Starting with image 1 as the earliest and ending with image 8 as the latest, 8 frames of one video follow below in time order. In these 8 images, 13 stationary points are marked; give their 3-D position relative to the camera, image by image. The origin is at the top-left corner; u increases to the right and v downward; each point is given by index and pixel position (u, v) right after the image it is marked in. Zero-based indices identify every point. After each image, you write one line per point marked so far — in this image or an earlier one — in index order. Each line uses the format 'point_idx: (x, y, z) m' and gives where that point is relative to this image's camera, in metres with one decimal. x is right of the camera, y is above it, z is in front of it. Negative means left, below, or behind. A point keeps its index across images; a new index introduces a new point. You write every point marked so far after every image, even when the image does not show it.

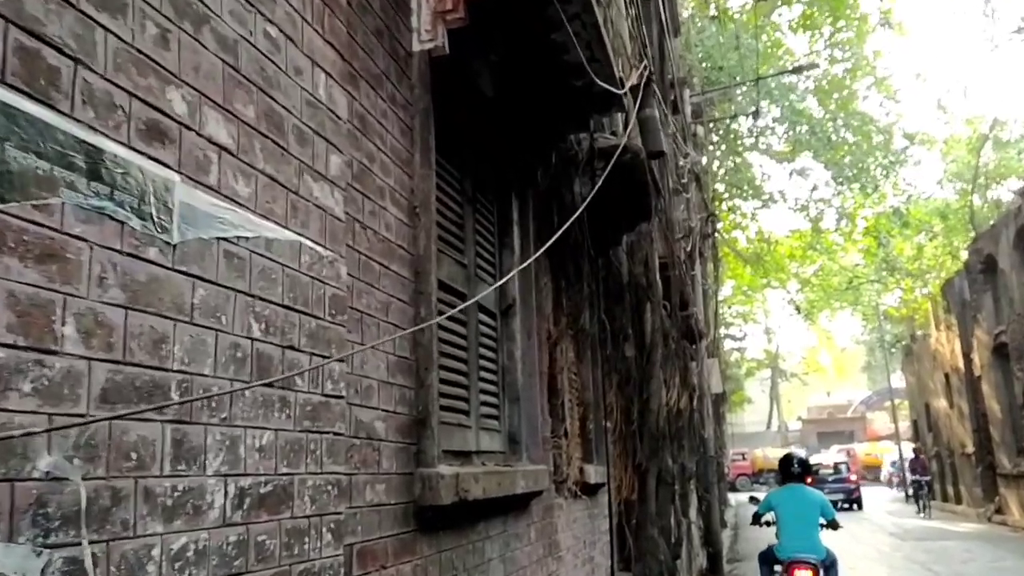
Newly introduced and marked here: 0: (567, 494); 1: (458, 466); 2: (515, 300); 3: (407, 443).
0: (+0.4, -1.4, +6.3) m
1: (-0.2, -0.8, +4.0) m
2: (0.0, -0.1, +5.3) m
3: (-0.4, -0.6, +3.4) m
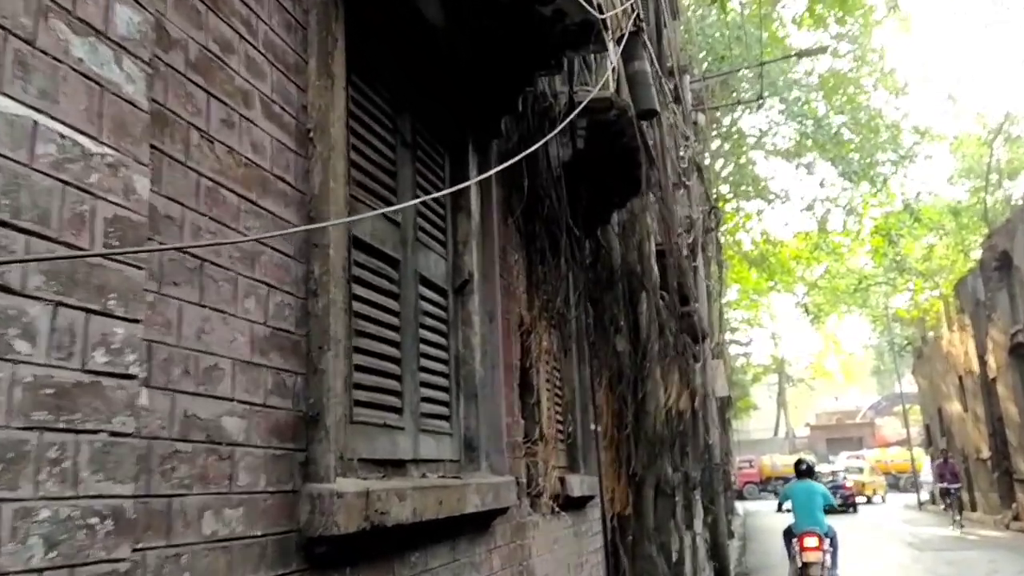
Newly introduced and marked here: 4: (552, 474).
0: (+0.2, -1.3, +5.3) m
1: (-0.4, -0.6, +3.0) m
2: (-0.2, +0.1, +4.4) m
3: (-0.6, -0.4, +2.5) m
4: (+0.2, -1.1, +5.5) m
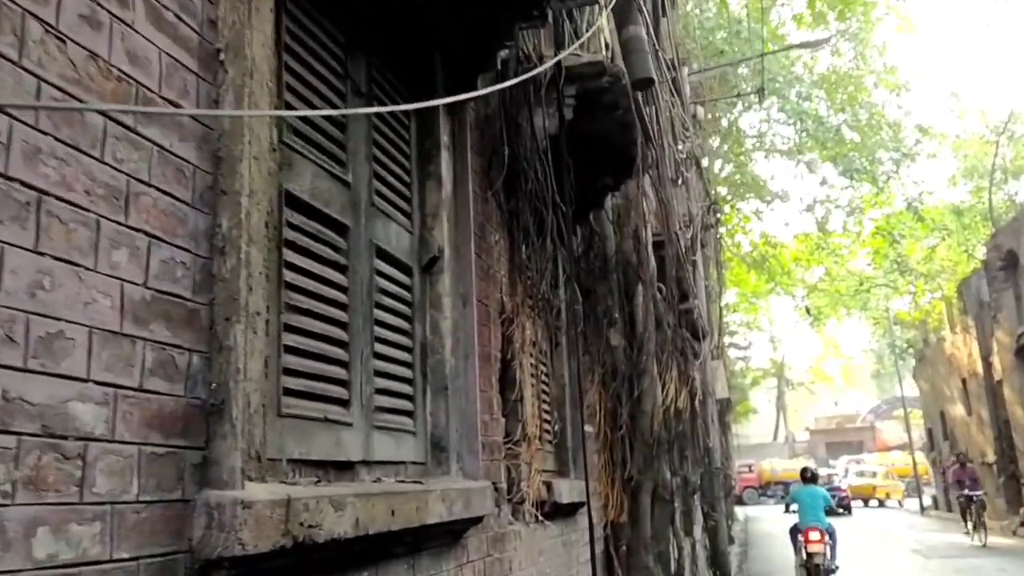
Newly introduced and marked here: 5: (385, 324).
0: (+0.1, -1.2, +4.7) m
1: (-0.5, -0.5, +2.5) m
2: (-0.3, +0.1, +3.8) m
3: (-0.7, -0.3, +1.9) m
4: (+0.1, -1.0, +4.9) m
5: (-0.5, -0.1, +3.3) m
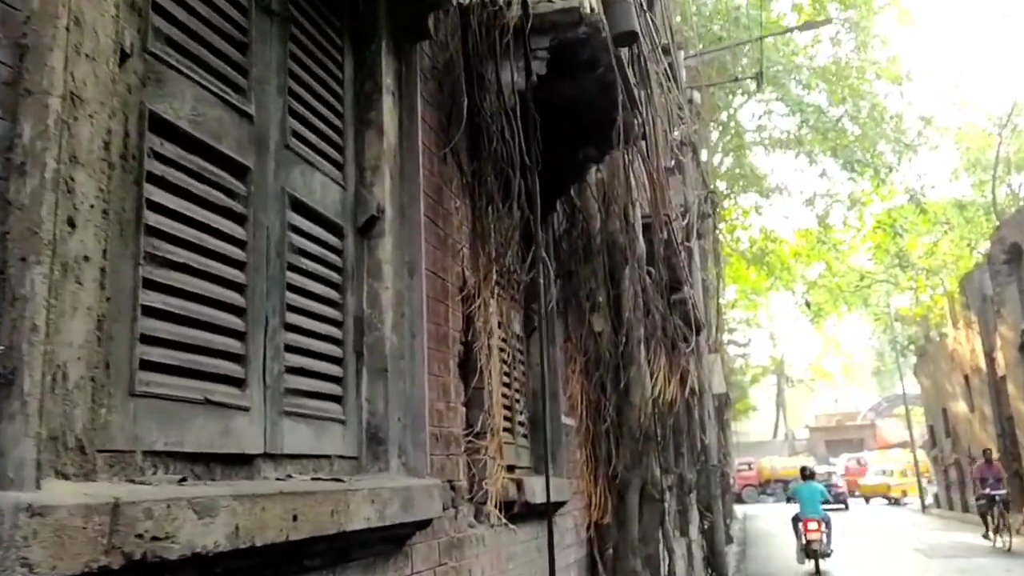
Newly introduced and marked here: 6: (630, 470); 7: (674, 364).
0: (-0.1, -1.1, +4.2) m
1: (-0.7, -0.4, +2.0) m
2: (-0.5, +0.3, +3.3) m
3: (-0.9, -0.2, +1.4) m
4: (0.0, -0.9, +4.4) m
5: (-0.6, 0.0, +2.8) m
6: (+0.9, -1.4, +7.0) m
7: (+1.4, -0.6, +7.8) m
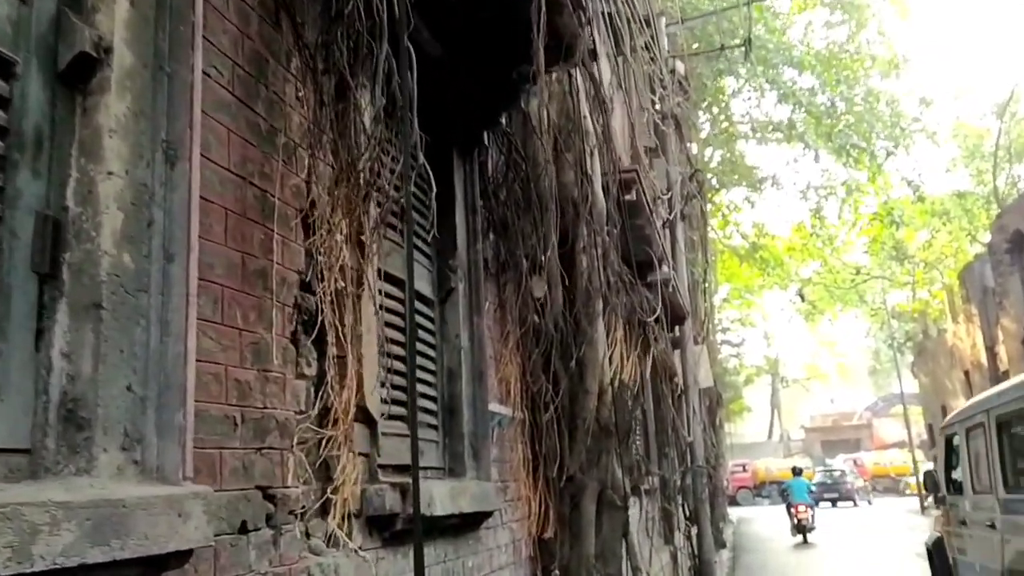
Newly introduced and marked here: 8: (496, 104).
0: (-0.5, -0.8, +2.9) m
1: (-1.1, -0.2, +0.7) m
2: (-0.9, +0.5, +2.0) m
3: (-1.3, 0.0, +0.1) m
4: (-0.5, -0.6, +3.1) m
5: (-1.0, +0.2, +1.5) m
6: (+0.4, -1.1, +5.7) m
7: (+0.9, -0.4, +6.5) m
8: (-0.1, +1.0, +4.6) m
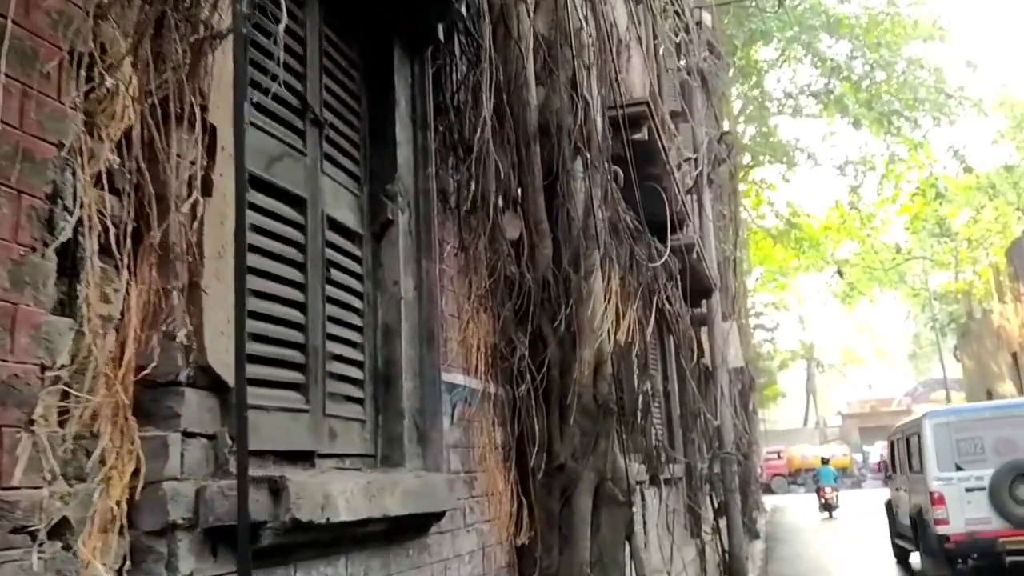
0: (-0.7, -0.6, +1.9) m
1: (-1.4, 0.0, -0.3) m
2: (-1.1, +0.7, +1.0) m
3: (-1.6, +0.2, -0.9) m
4: (-0.7, -0.4, +2.1) m
5: (-1.3, +0.4, +0.5) m
6: (+0.3, -0.9, +4.7) m
7: (+0.8, -0.1, +5.4) m
8: (-0.3, +1.2, +3.5) m
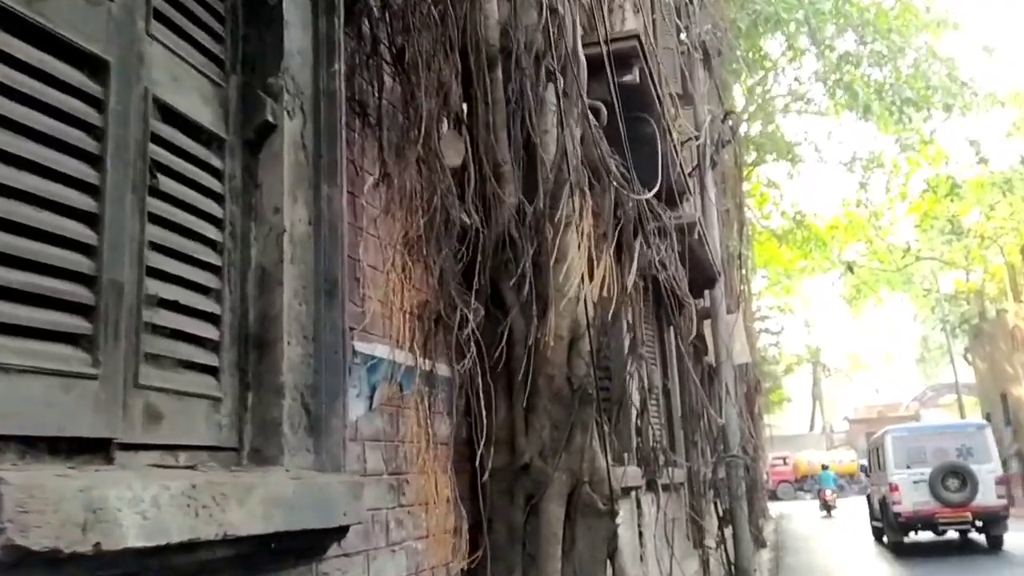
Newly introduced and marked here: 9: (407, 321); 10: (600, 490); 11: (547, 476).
0: (-0.9, -0.4, +0.9) m
1: (-1.6, +0.2, -1.3) m
2: (-1.3, +0.9, 0.0) m
3: (-1.8, +0.4, -1.9) m
4: (-0.9, -0.2, +1.1) m
5: (-1.5, +0.7, -0.5) m
6: (+0.1, -0.7, +3.7) m
7: (+0.6, +0.1, +4.5) m
8: (-0.5, +1.4, +2.6) m
9: (-0.4, -0.1, +3.1) m
10: (+0.4, -0.8, +3.8) m
11: (+0.1, -0.8, +3.7) m
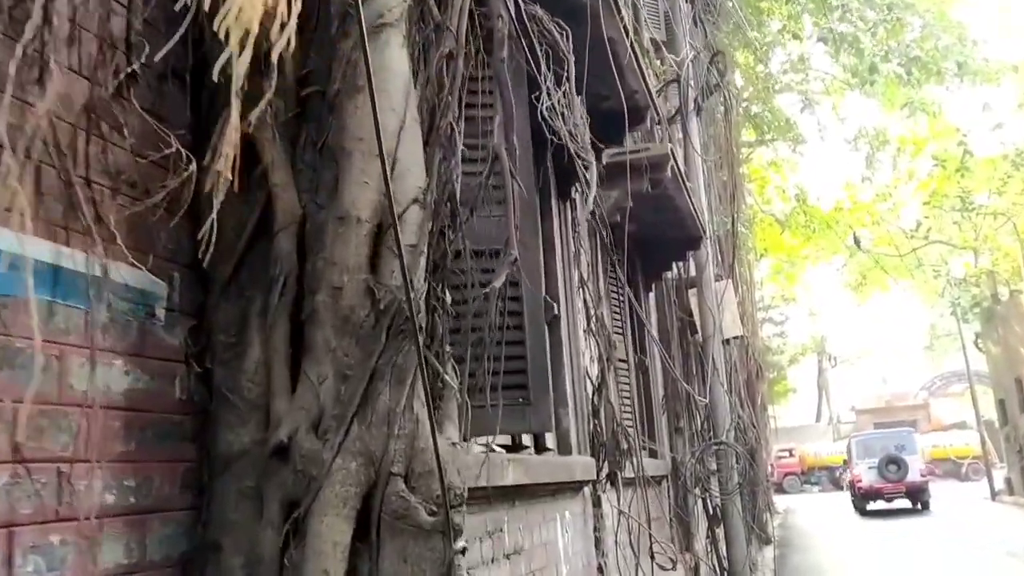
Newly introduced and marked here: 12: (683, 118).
0: (-1.5, 0.0, -0.8) m
1: (-2.2, +0.6, -3.0) m
2: (-2.0, +1.3, -1.7) m
3: (-2.4, +0.8, -3.5) m
4: (-1.5, +0.1, -0.6) m
5: (-2.1, +1.0, -2.2) m
6: (-0.4, -0.3, +2.0) m
7: (+0.1, +0.4, +2.8) m
8: (-1.1, +1.8, +0.9) m
9: (-0.9, +0.2, +1.4) m
10: (-0.2, -0.5, +2.1) m
11: (-0.4, -0.4, +2.0) m
12: (+1.9, +1.9, +10.1) m
